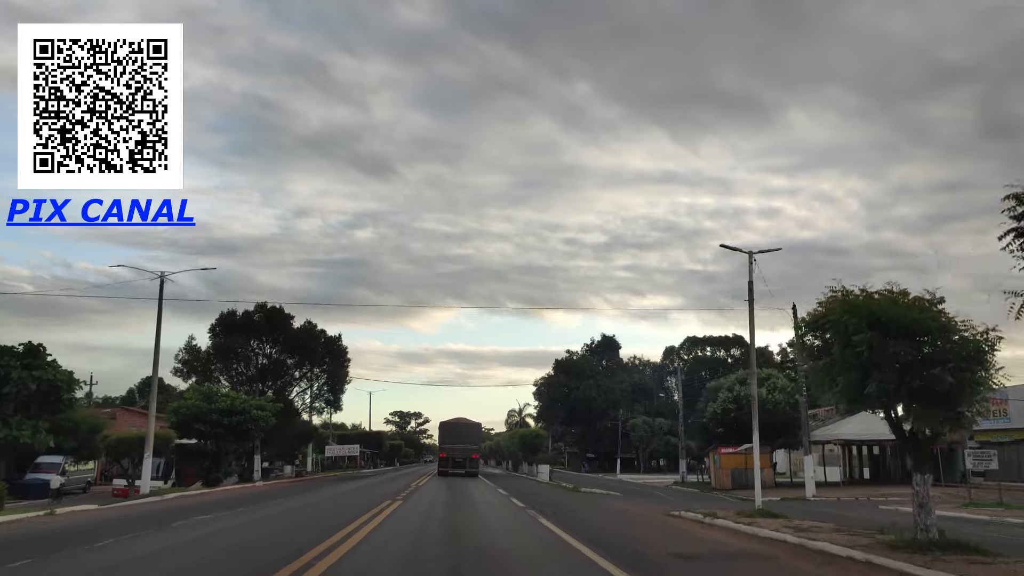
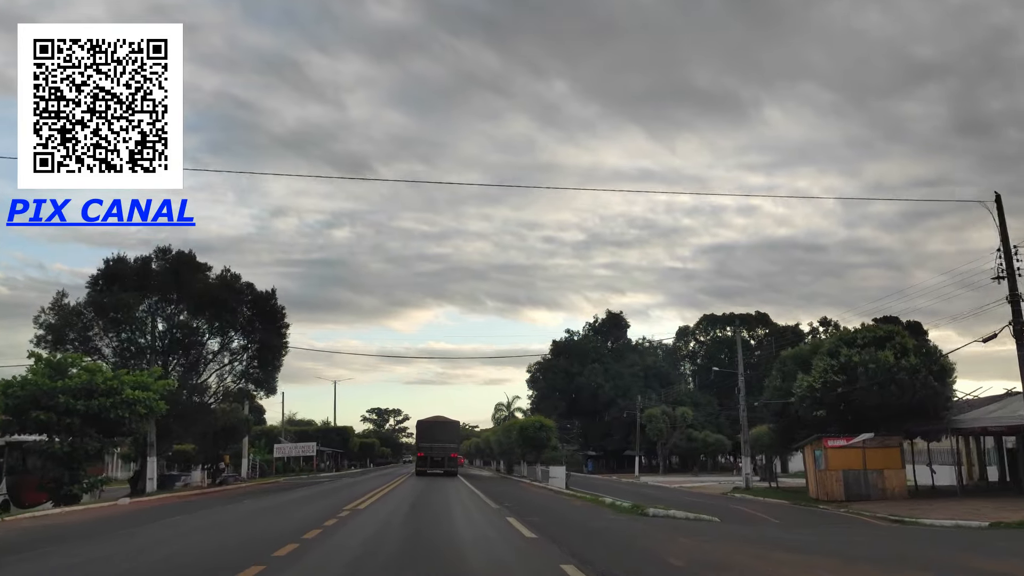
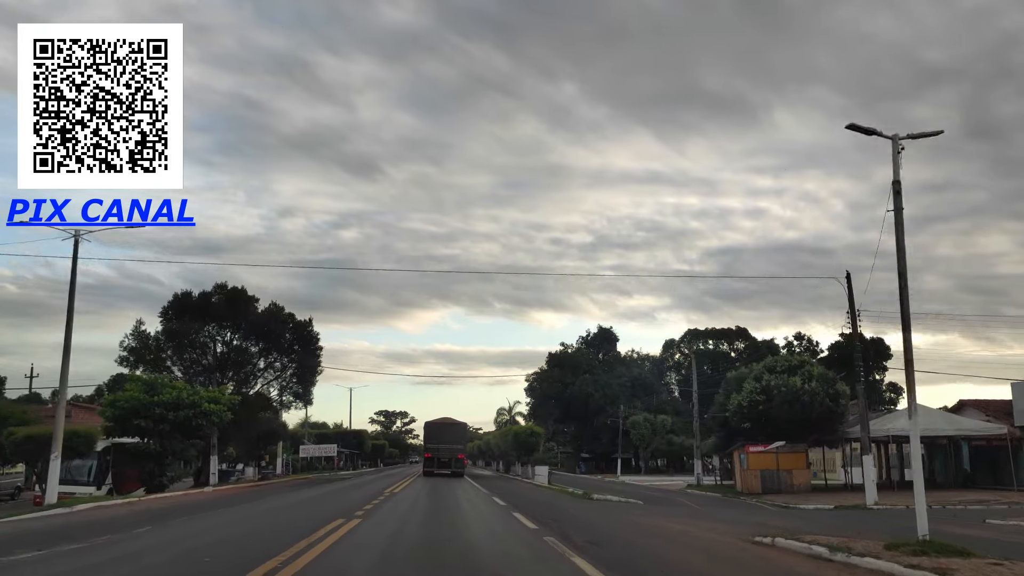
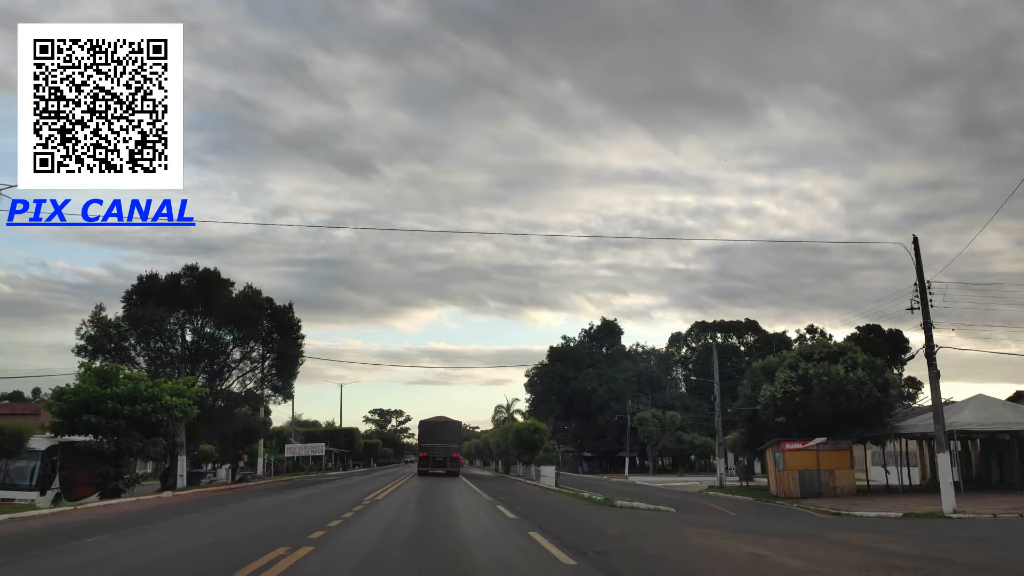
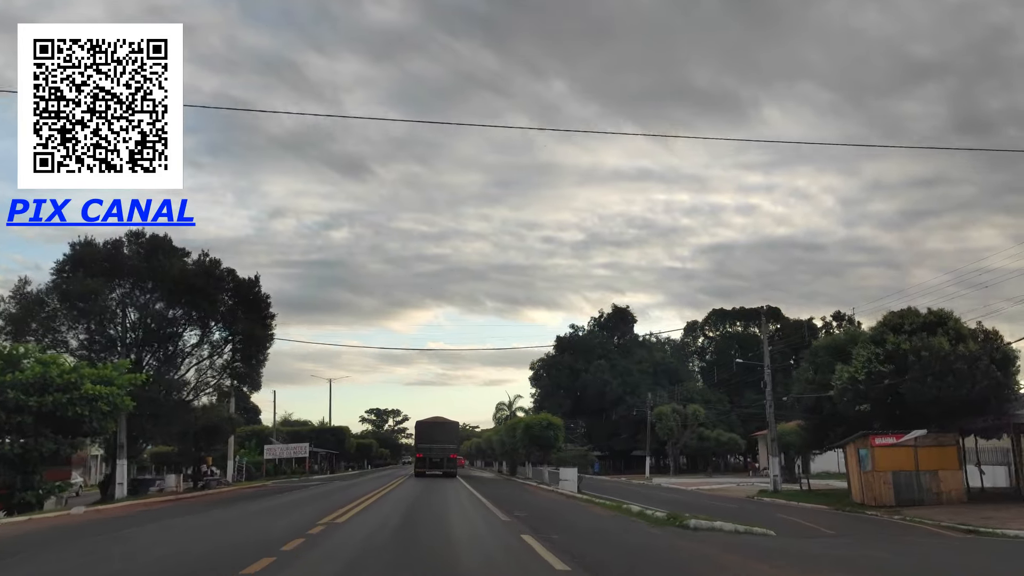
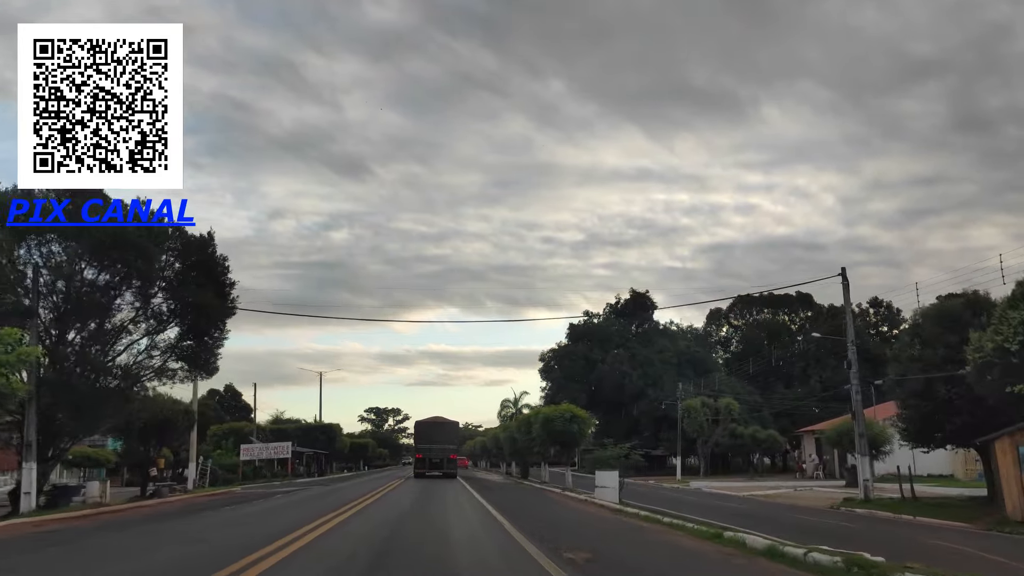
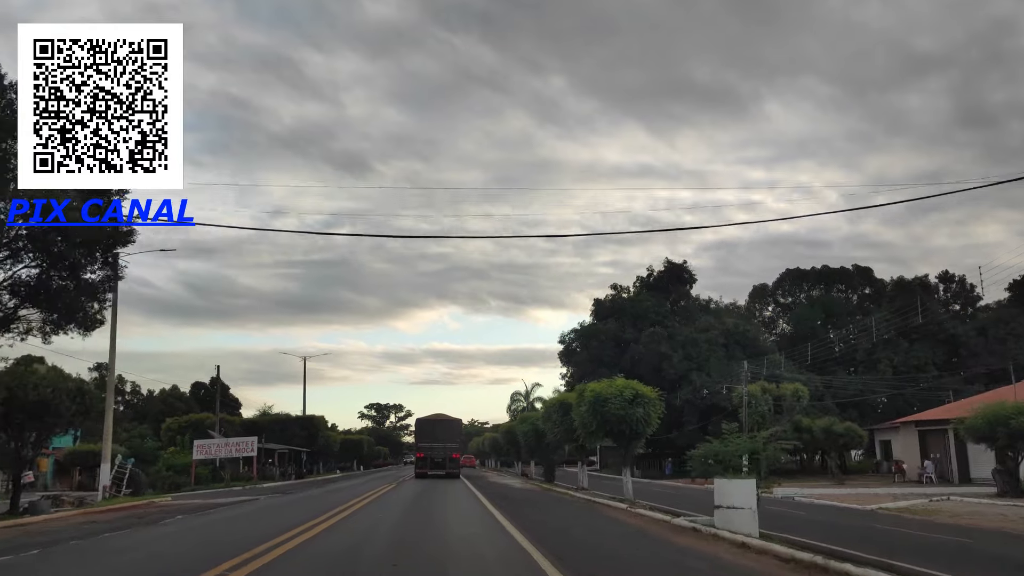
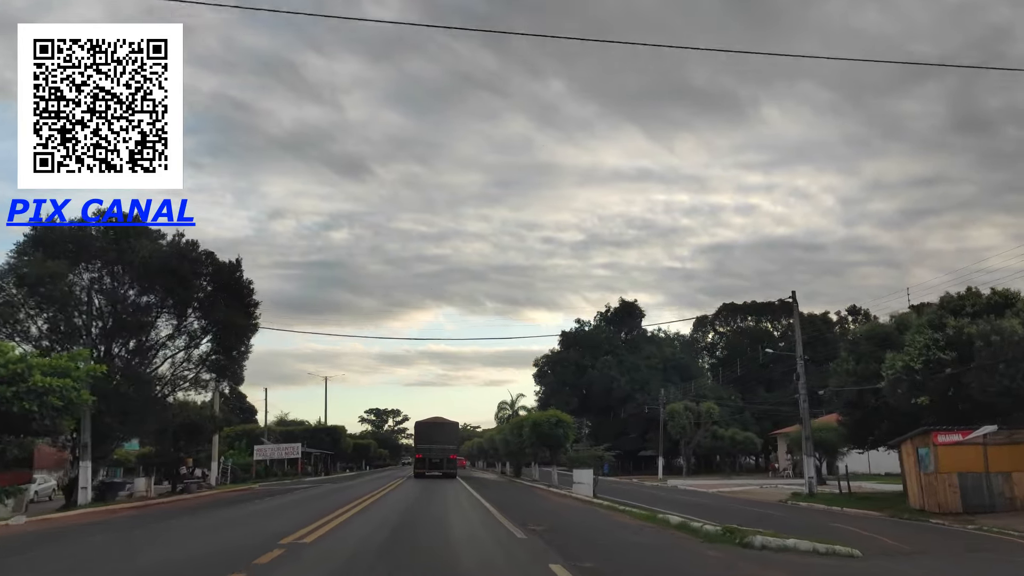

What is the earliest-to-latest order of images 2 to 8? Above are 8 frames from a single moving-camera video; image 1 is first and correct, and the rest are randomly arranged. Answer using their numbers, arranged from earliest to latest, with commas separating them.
3, 4, 2, 5, 8, 6, 7
